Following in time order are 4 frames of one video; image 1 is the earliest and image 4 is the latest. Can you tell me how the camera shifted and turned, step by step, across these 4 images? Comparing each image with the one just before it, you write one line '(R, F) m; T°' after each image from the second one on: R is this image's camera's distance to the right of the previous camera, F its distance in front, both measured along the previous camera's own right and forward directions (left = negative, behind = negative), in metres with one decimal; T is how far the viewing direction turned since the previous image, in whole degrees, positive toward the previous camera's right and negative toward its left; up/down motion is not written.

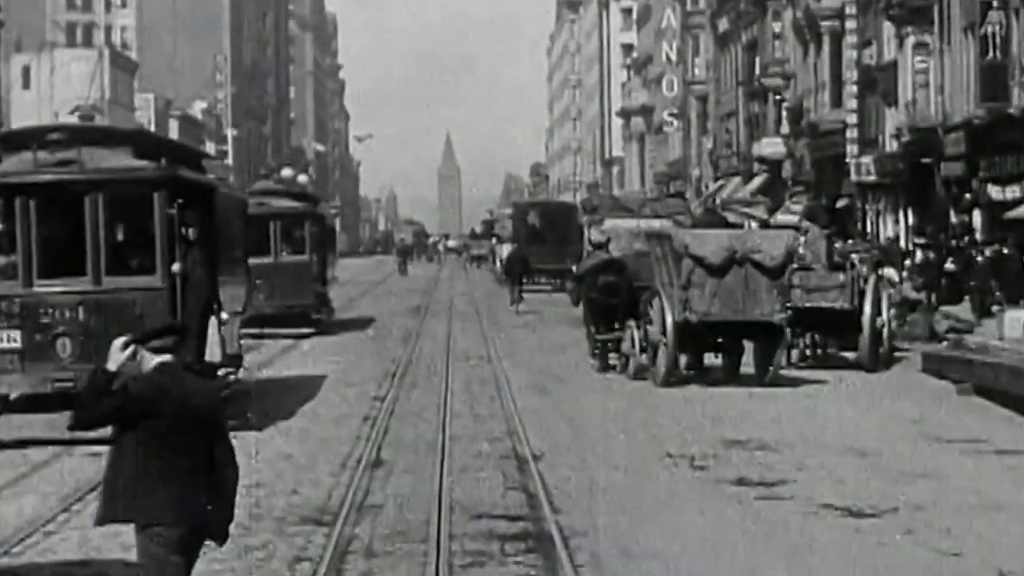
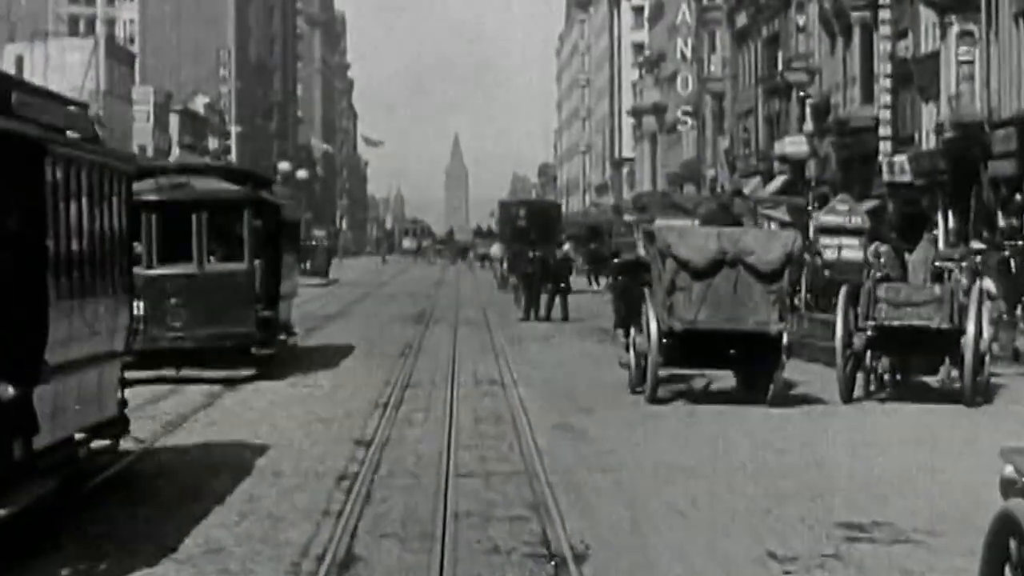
(-0.1, +3.8) m; 0°
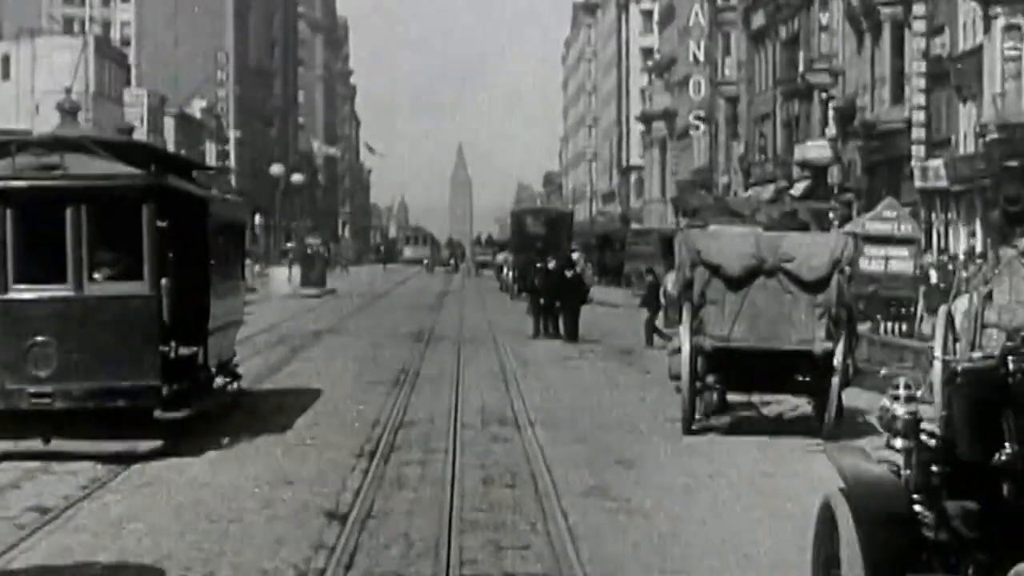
(-0.1, +3.6) m; 0°
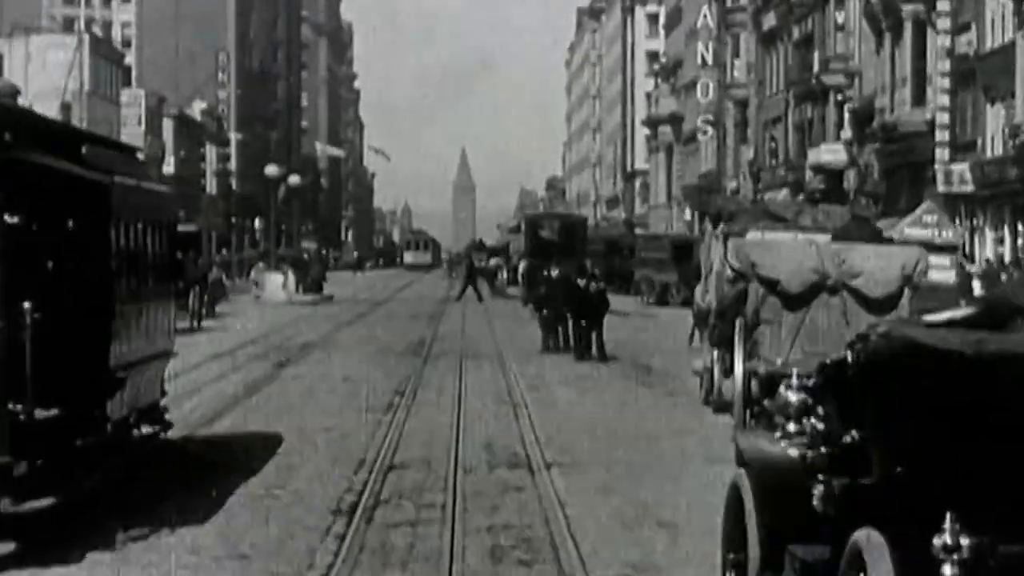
(-0.1, +2.4) m; 0°
